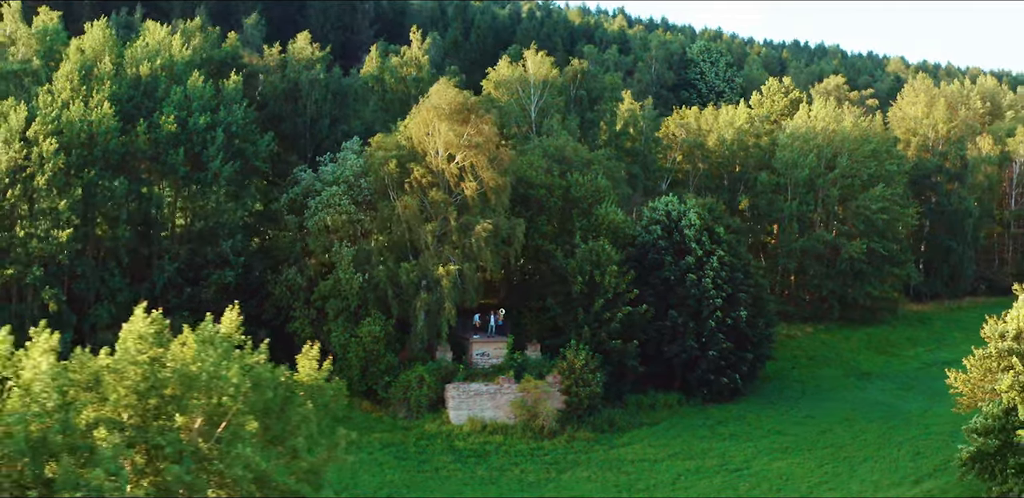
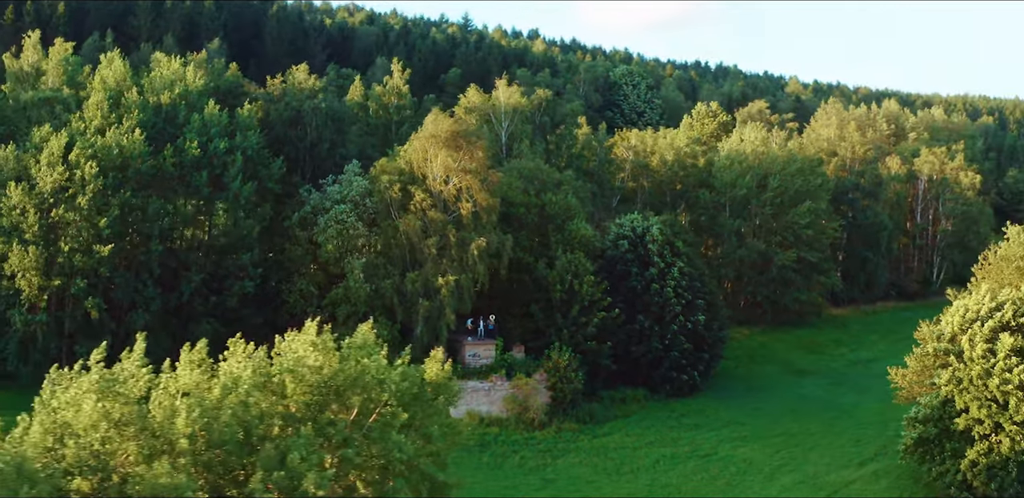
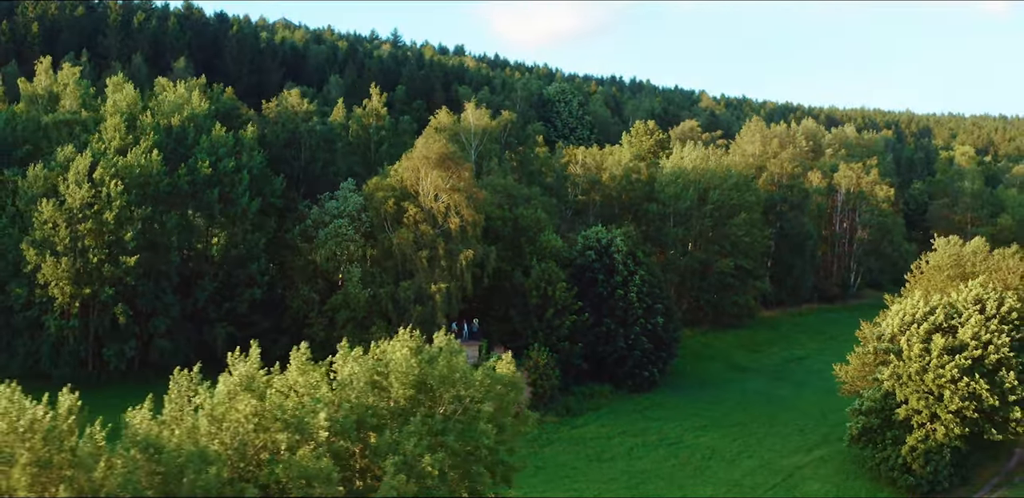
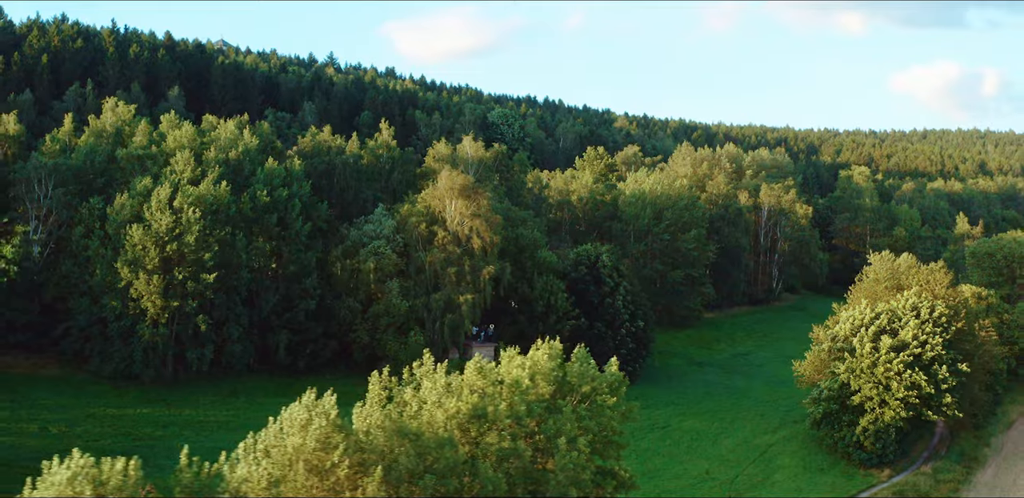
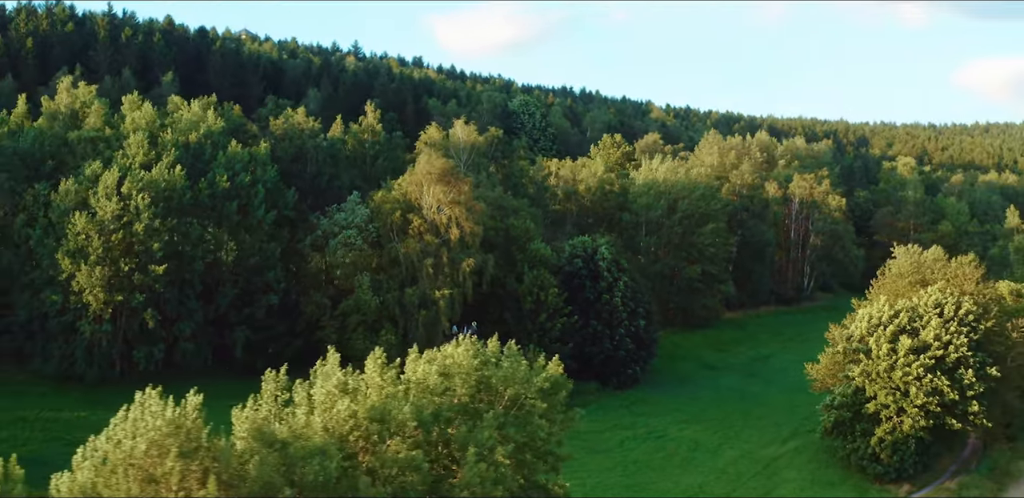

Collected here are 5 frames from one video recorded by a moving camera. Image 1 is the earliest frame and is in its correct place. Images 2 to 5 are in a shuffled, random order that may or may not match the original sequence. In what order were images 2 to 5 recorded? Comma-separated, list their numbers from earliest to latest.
2, 3, 5, 4
